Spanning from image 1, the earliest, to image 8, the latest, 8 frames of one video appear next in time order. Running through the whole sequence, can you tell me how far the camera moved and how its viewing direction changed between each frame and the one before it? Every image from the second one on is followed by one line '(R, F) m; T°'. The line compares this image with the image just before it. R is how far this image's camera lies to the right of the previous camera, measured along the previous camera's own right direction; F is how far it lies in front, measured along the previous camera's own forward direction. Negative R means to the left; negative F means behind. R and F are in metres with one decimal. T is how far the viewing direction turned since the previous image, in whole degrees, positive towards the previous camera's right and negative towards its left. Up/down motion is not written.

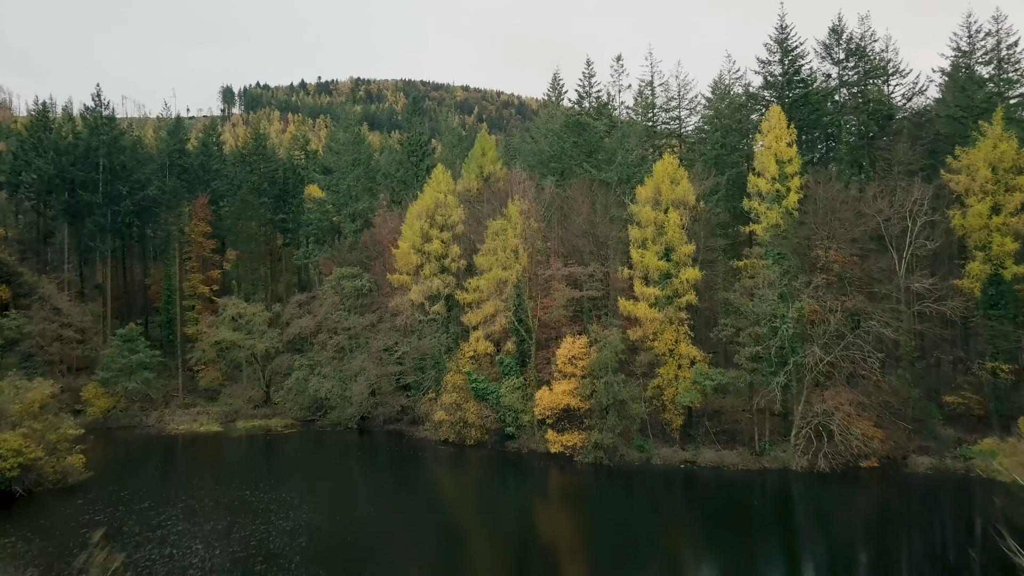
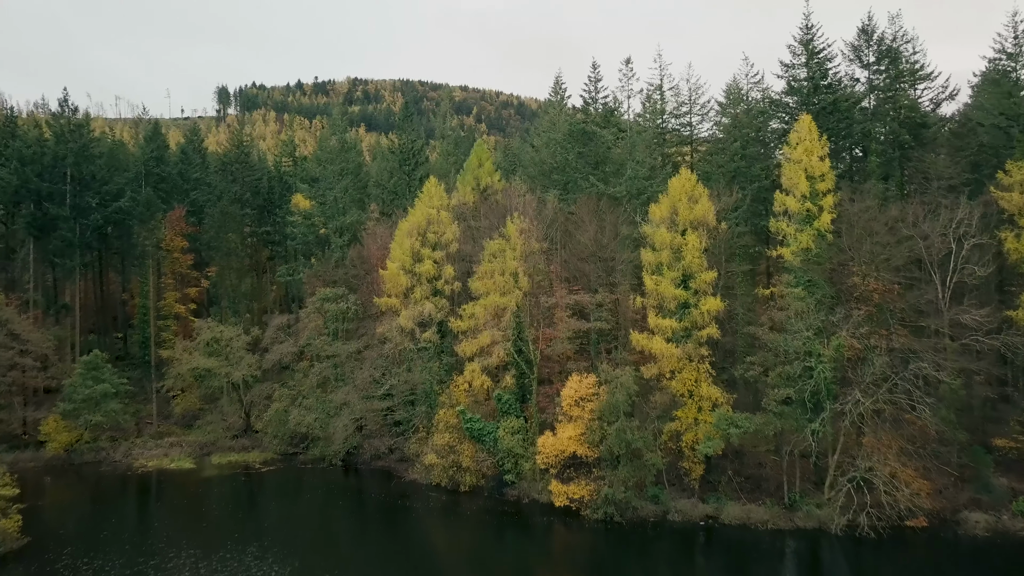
(0.0, +3.4) m; 0°
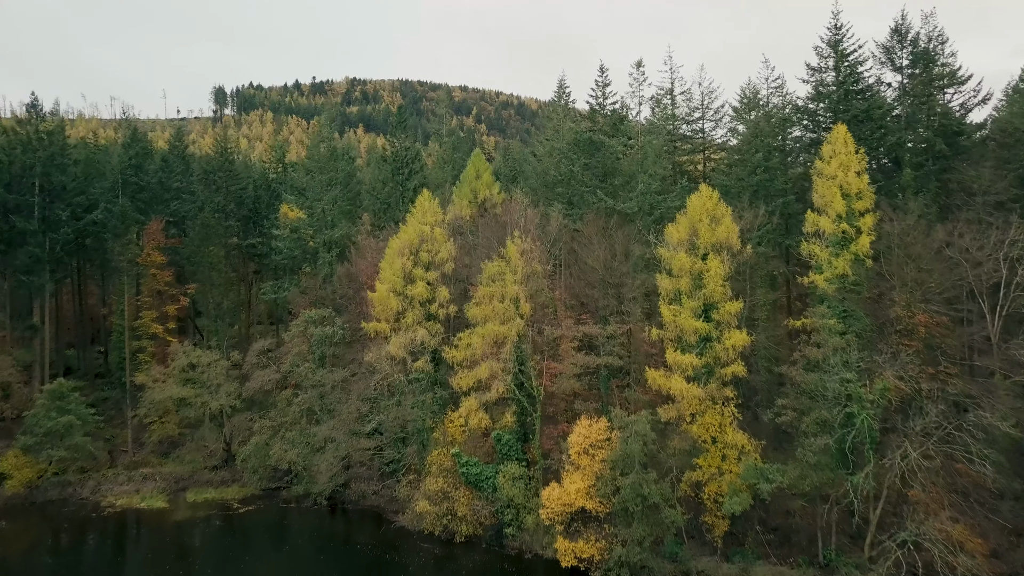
(0.0, +3.0) m; 0°
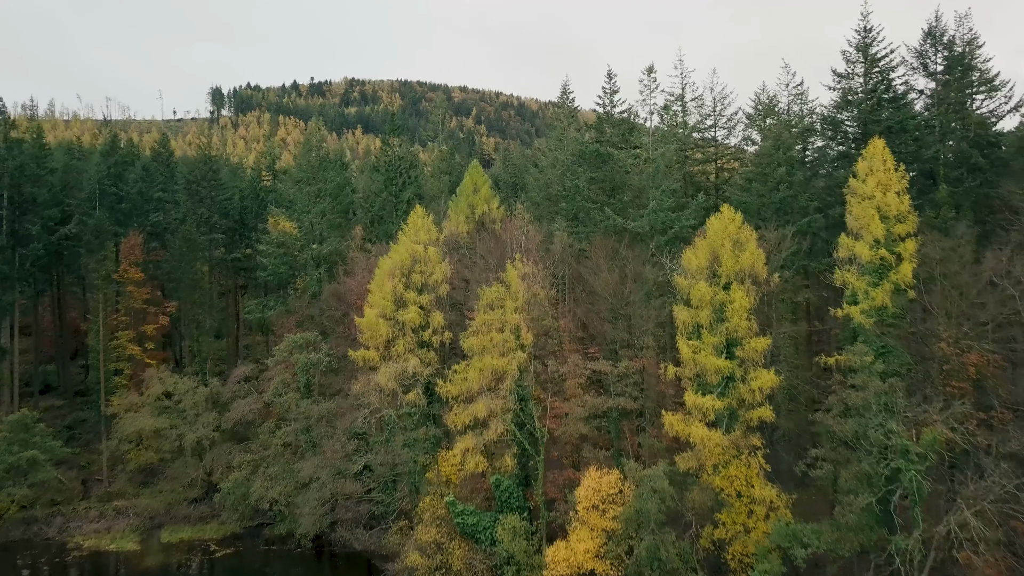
(0.0, +2.6) m; 0°
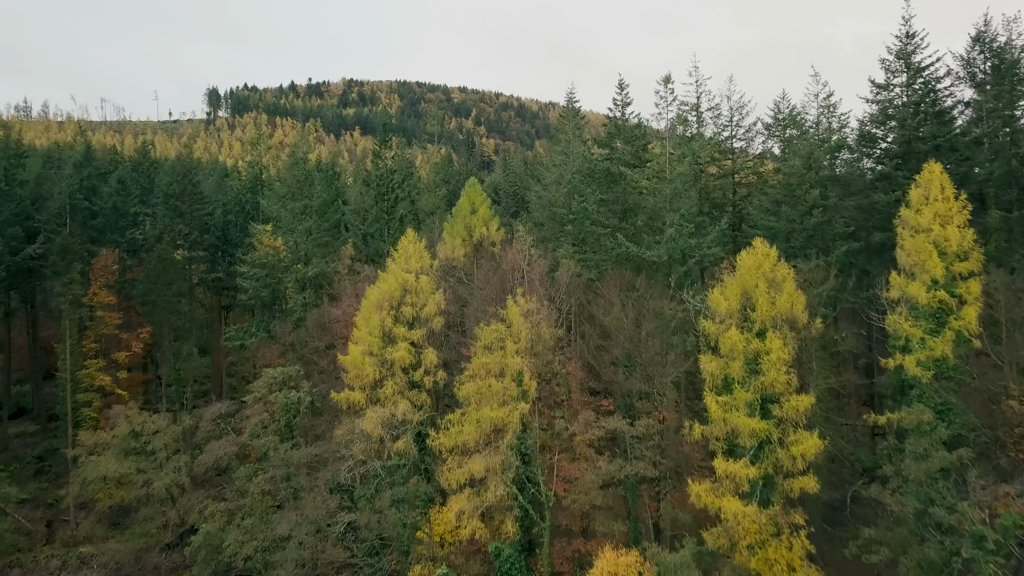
(0.0, +3.0) m; 0°
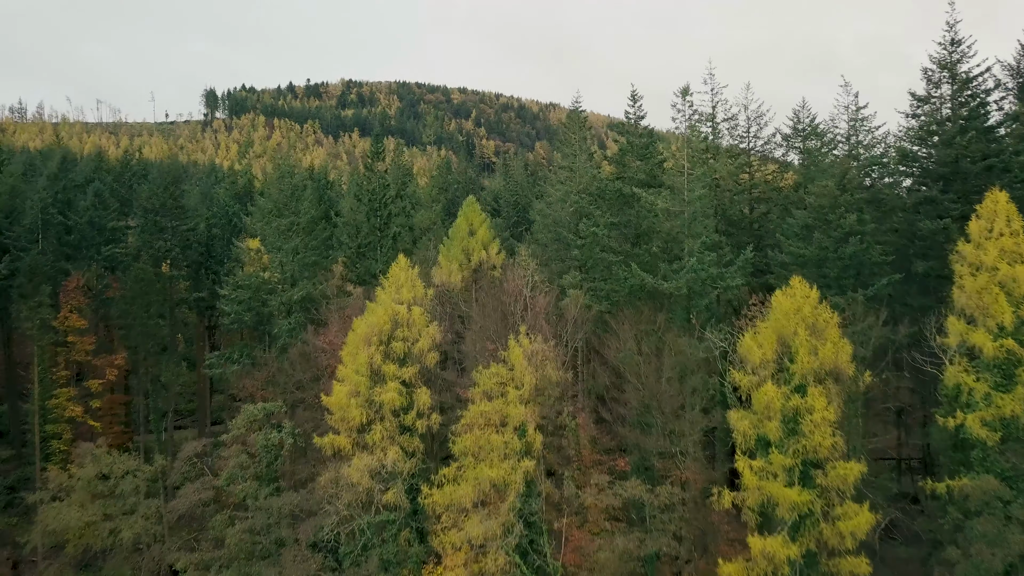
(-0.1, +2.6) m; 0°
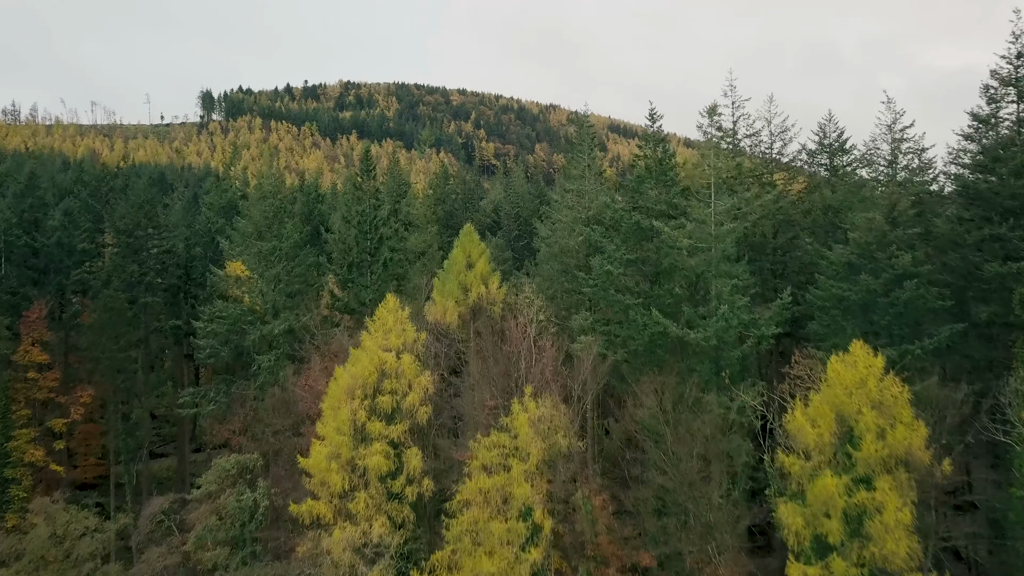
(-0.1, +3.0) m; 0°
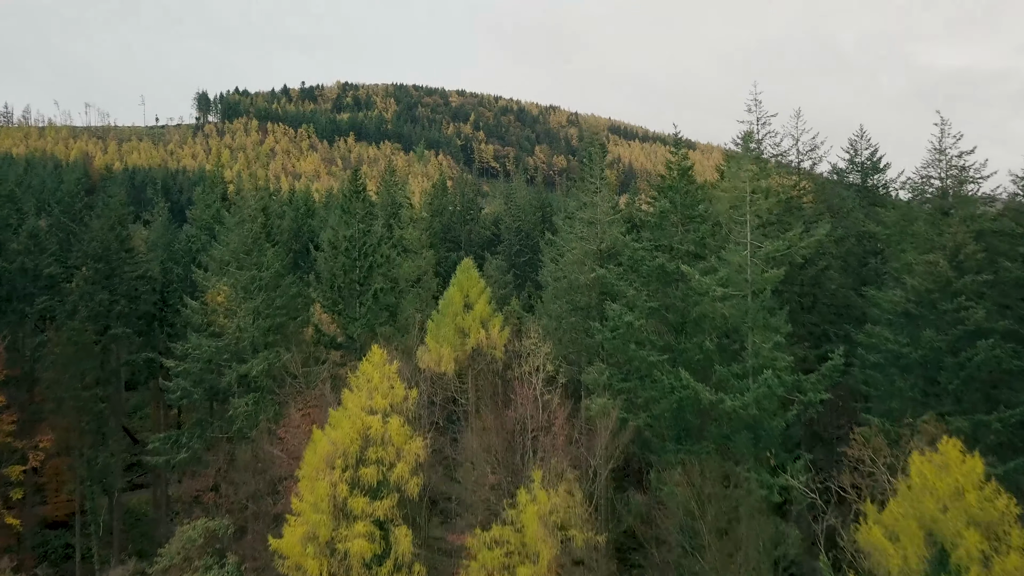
(-0.1, +2.9) m; 0°
